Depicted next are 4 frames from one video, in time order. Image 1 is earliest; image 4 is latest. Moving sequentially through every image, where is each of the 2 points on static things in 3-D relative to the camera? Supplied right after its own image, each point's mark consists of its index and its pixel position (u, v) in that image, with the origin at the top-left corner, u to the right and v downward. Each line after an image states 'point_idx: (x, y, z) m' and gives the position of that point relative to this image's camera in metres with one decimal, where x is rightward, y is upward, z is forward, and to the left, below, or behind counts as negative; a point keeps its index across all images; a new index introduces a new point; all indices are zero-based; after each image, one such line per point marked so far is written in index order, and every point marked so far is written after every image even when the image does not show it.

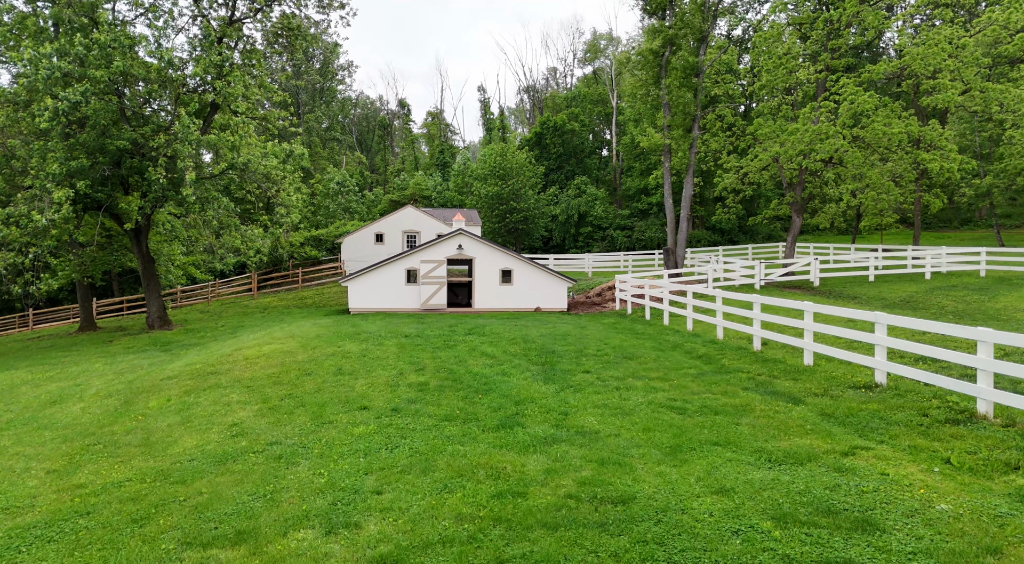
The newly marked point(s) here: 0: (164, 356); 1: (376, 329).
0: (-9.8, -2.1, +18.0) m
1: (-3.7, -1.3, +17.5) m
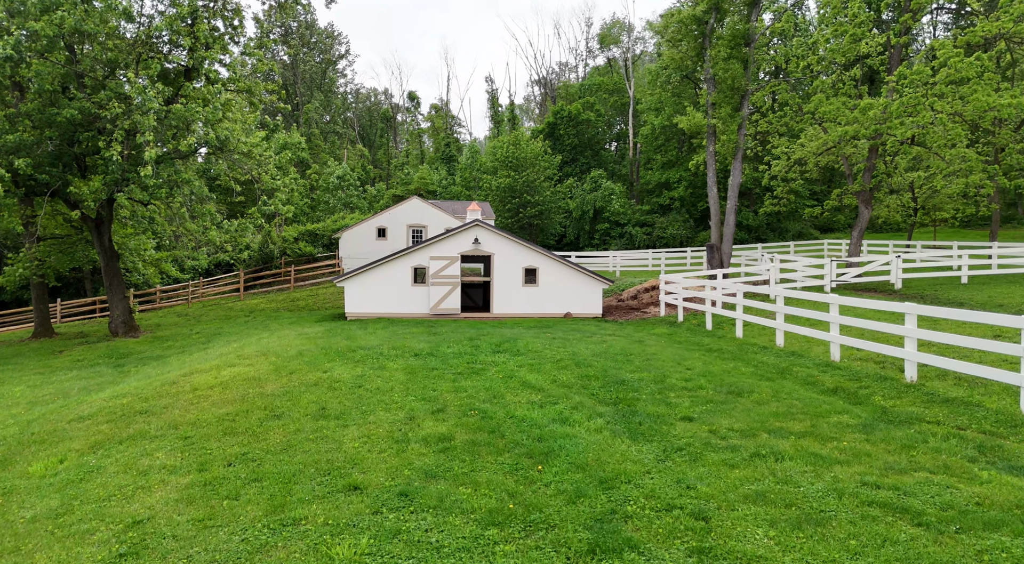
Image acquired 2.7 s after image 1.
0: (-8.9, -2.1, +14.2) m
1: (-2.9, -1.3, +13.6) m
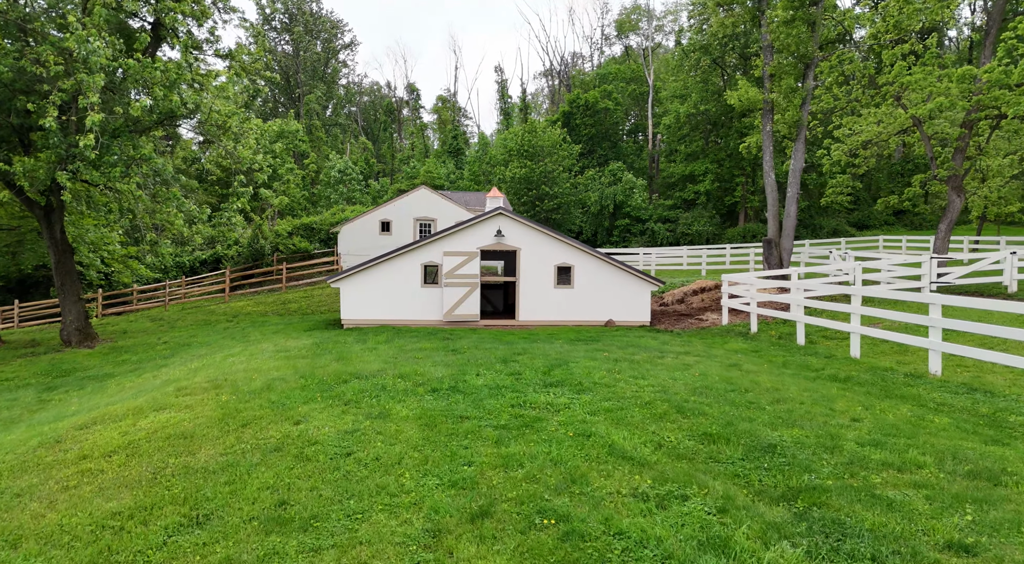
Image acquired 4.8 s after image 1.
0: (-8.1, -2.1, +10.5) m
1: (-2.1, -1.3, +9.9) m
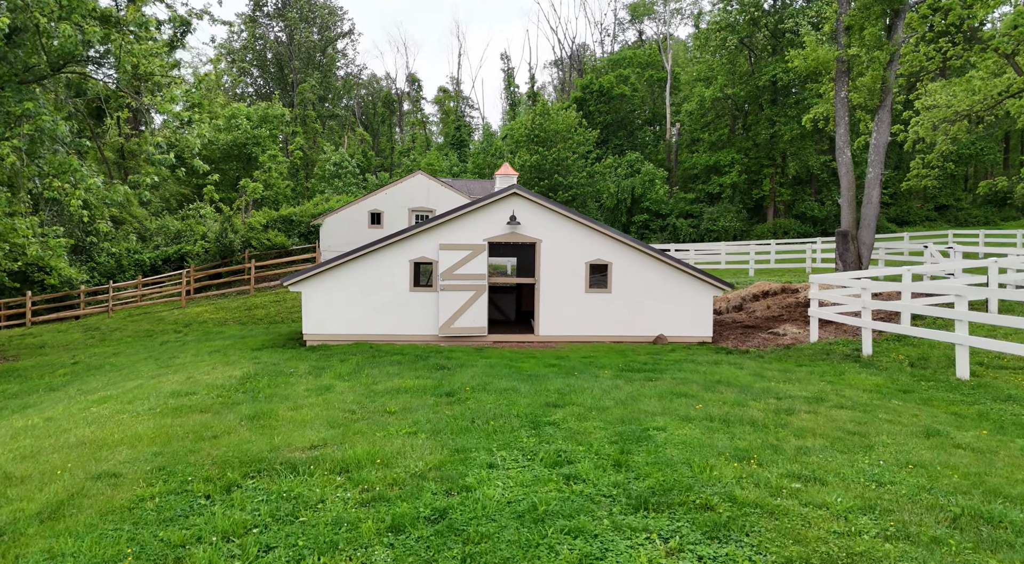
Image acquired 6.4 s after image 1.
0: (-7.8, -2.2, +6.1) m
1: (-1.7, -1.4, +5.5) m
